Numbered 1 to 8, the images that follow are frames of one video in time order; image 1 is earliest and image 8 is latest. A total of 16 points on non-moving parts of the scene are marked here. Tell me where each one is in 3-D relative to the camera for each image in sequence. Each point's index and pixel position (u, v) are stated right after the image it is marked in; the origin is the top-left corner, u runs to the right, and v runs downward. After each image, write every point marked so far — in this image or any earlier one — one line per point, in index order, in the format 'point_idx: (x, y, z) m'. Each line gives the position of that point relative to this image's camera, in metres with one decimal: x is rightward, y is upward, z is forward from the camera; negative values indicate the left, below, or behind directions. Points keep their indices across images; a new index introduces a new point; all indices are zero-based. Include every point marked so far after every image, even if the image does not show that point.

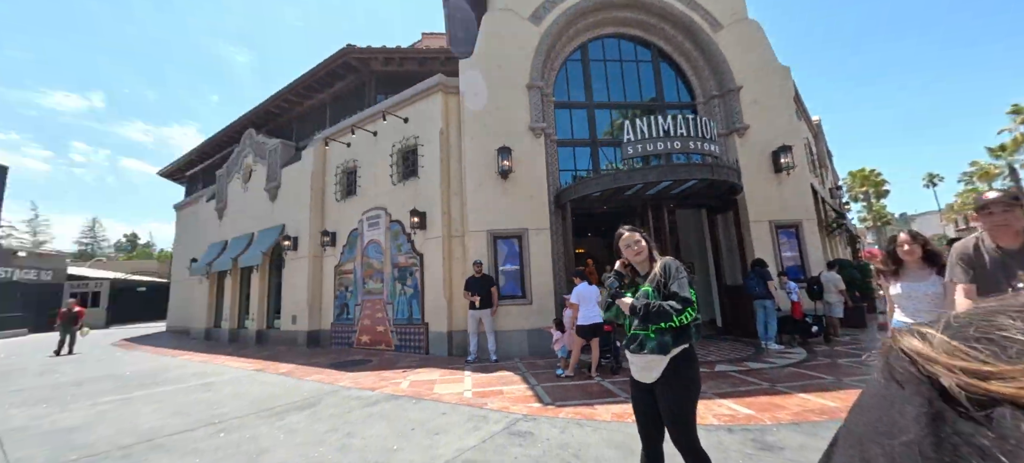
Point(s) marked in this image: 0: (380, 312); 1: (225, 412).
0: (-4.1, -2.4, +11.3) m
1: (-5.0, -2.8, +5.8) m
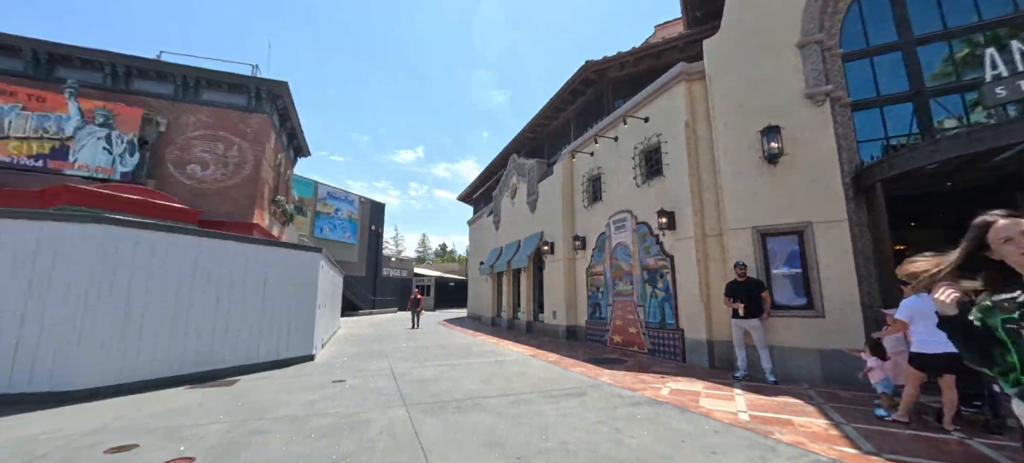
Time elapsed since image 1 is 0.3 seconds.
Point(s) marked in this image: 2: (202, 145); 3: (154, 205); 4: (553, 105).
0: (+3.6, -2.5, +11.4) m
1: (-0.2, -3.0, +7.4) m
2: (-9.4, +2.6, +11.5) m
3: (-8.8, +0.6, +9.1) m
4: (+1.7, +5.2, +15.4) m
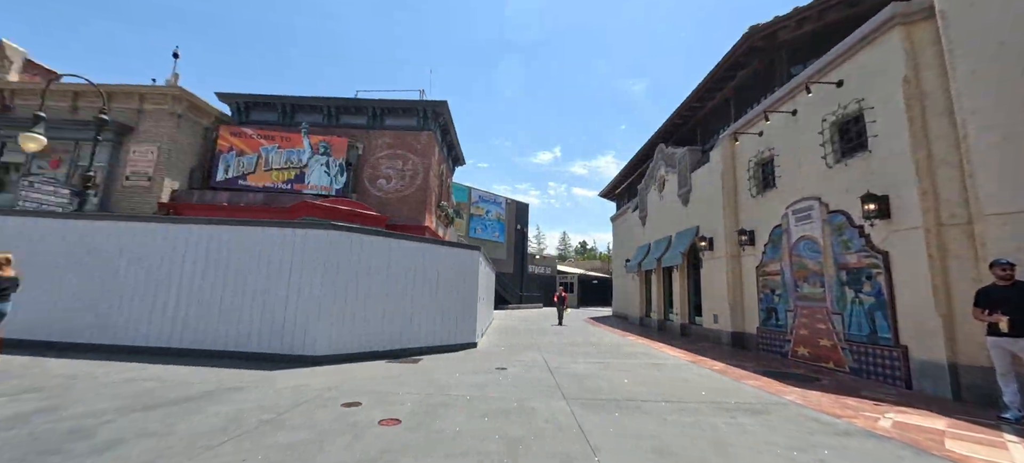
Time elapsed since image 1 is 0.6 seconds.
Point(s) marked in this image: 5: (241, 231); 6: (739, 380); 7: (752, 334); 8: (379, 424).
0: (+7.7, -2.3, +9.4) m
1: (+2.8, -2.9, +6.9) m
2: (-4.6, +2.6, +13.9) m
3: (-4.7, +0.5, +11.5) m
4: (+7.1, +5.4, +13.7) m
5: (-5.3, 0.0, +7.4) m
6: (+4.8, -3.2, +8.0) m
7: (+7.5, -3.2, +11.7) m
8: (-1.4, -2.1, +4.0) m
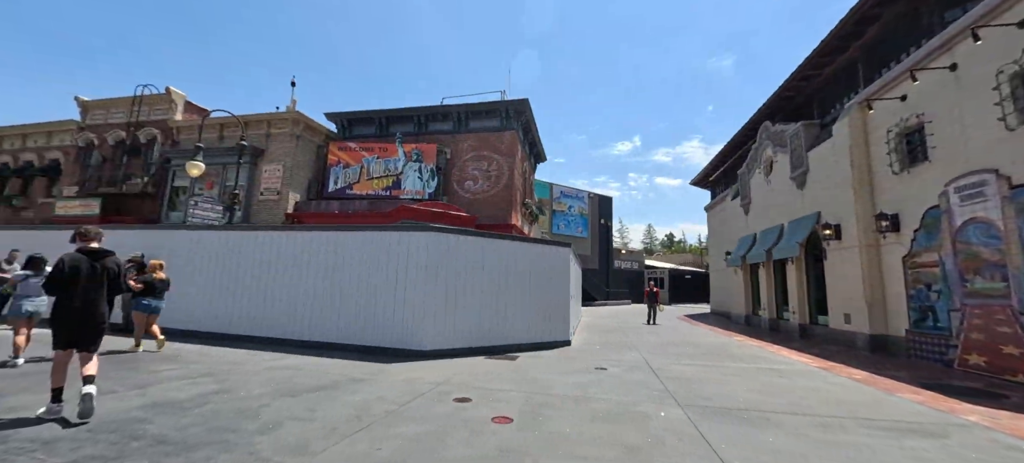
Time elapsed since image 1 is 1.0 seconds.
0: (+9.8, -1.8, +7.4) m
1: (+4.5, -2.7, +6.0) m
2: (-1.5, +2.6, +14.4) m
3: (-2.0, +0.5, +12.0) m
4: (+9.9, +5.8, +11.8) m
5: (-3.4, -0.1, +8.2) m
6: (+6.8, -2.9, +6.7) m
7: (+10.1, -2.8, +9.8) m
8: (-0.2, -2.1, +4.1) m
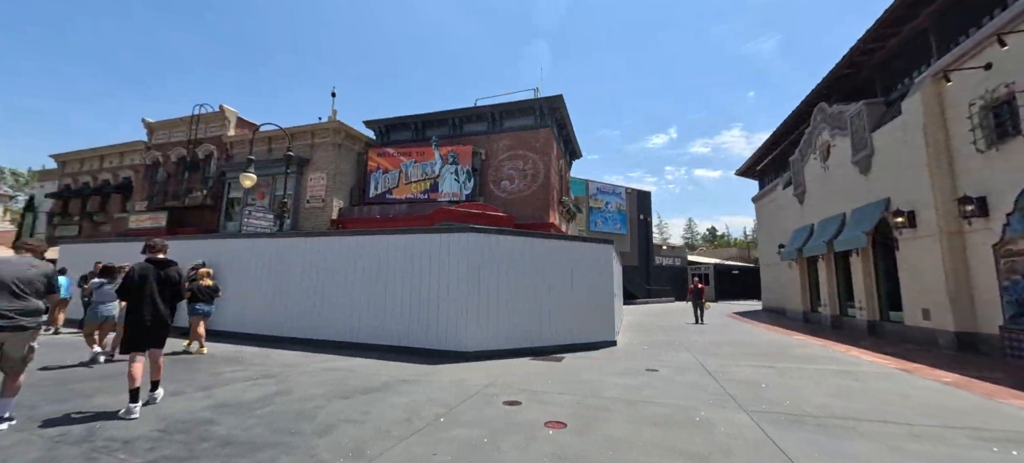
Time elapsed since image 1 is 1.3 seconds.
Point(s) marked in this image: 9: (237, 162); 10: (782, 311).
0: (+10.6, -1.5, +6.4) m
1: (+5.3, -2.5, +5.4) m
2: (-0.1, +2.6, +14.3) m
3: (-0.8, +0.5, +12.0) m
4: (+10.8, +6.2, +10.7) m
5: (-2.5, -0.2, +8.3) m
6: (+7.5, -2.6, +5.9) m
7: (+11.2, -2.4, +8.7) m
8: (+0.3, -2.0, +3.9) m
9: (-10.9, +2.8, +14.9) m
10: (+13.1, -3.8, +18.2) m
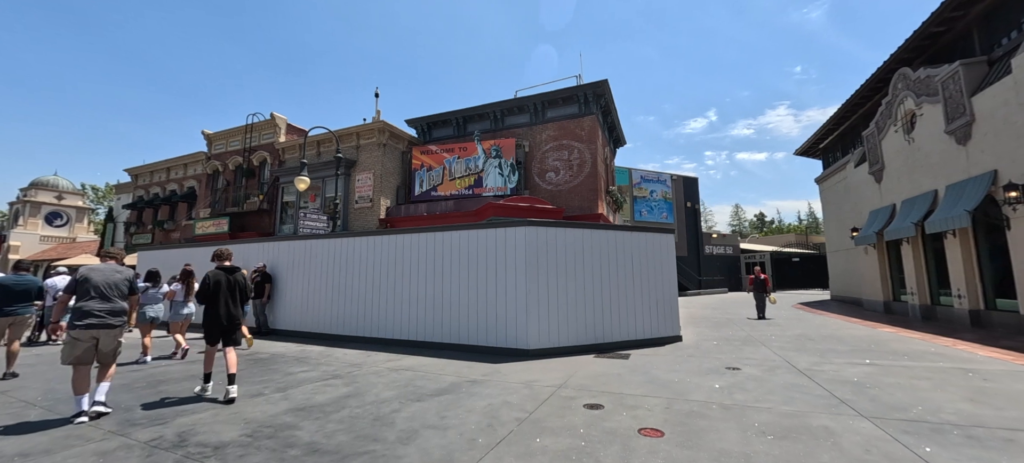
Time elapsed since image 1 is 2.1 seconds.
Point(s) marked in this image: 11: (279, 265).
0: (+11.7, -1.0, +5.1) m
1: (+6.3, -2.2, +4.6) m
2: (+1.5, +2.8, +13.9) m
3: (+0.7, +0.7, +11.7) m
4: (+11.9, +6.8, +9.2) m
5: (-1.3, -0.1, +8.1) m
6: (+8.6, -2.2, +4.9) m
7: (+12.4, -1.8, +7.3) m
8: (+1.2, -1.9, +3.6) m
9: (-9.2, +2.7, +15.4) m
10: (+15.2, -3.1, +16.6) m
11: (-6.2, -0.9, +10.0) m
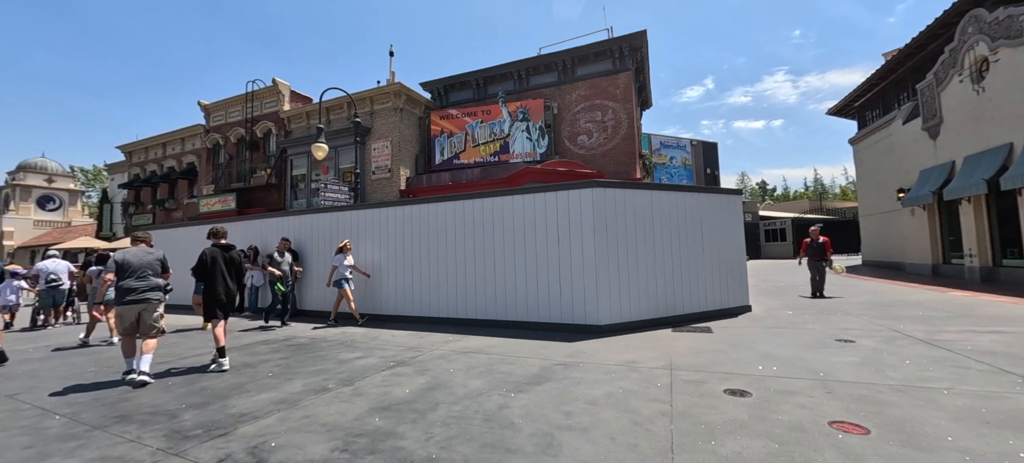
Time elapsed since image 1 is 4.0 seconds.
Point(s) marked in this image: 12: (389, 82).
0: (+12.8, -0.2, +4.3) m
1: (+7.5, -1.5, +3.9) m
2: (+2.5, +3.9, +12.8) m
3: (+1.8, +1.7, +10.7) m
4: (+12.9, +7.8, +8.0) m
5: (-0.2, +0.6, +7.2) m
6: (+9.8, -1.5, +4.2) m
7: (+13.6, -0.9, +6.6) m
8: (+2.4, -1.5, +2.8) m
9: (-8.2, +3.6, +14.3) m
10: (+16.3, -1.4, +16.0) m
11: (-5.1, -0.2, +9.1) m
12: (-4.4, +5.3, +13.3) m
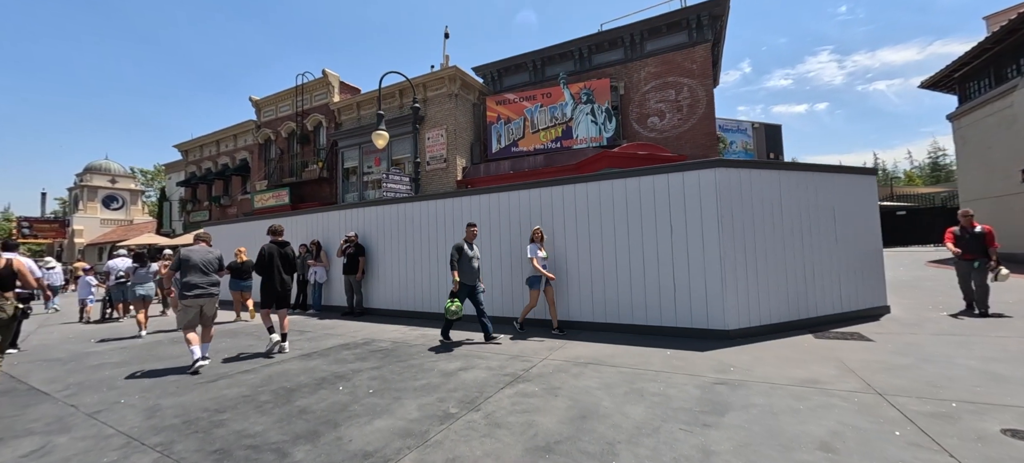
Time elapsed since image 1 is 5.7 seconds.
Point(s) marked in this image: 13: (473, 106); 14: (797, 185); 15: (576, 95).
0: (+14.2, +0.1, +2.5) m
1: (+8.9, -1.3, +2.4) m
2: (+4.5, +4.2, +11.6) m
3: (+3.6, +1.9, +9.6) m
4: (+14.4, +8.2, +6.0) m
5: (+1.4, +0.8, +6.3) m
6: (+11.2, -1.3, +2.6) m
7: (+15.1, -0.6, +4.7) m
8: (+3.8, -1.4, +1.7) m
9: (-6.1, +3.8, +13.9) m
10: (+18.6, -0.9, +13.9) m
11: (-3.3, -0.1, +8.6) m
12: (-2.3, +5.5, +12.6) m
13: (-1.5, +4.5, +13.5) m
14: (+4.7, +0.8, +6.2) m
15: (+2.0, +4.4, +12.1) m
